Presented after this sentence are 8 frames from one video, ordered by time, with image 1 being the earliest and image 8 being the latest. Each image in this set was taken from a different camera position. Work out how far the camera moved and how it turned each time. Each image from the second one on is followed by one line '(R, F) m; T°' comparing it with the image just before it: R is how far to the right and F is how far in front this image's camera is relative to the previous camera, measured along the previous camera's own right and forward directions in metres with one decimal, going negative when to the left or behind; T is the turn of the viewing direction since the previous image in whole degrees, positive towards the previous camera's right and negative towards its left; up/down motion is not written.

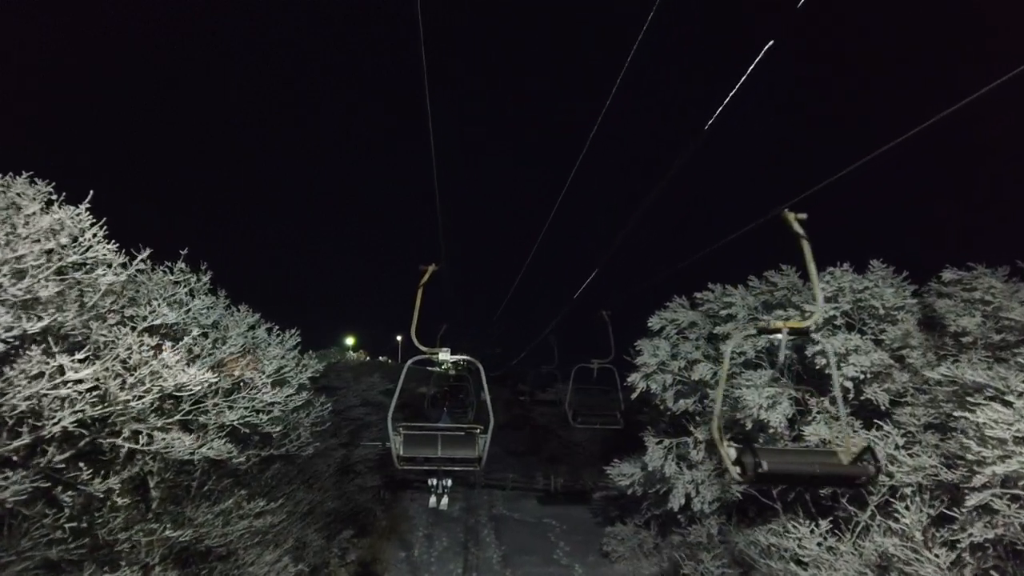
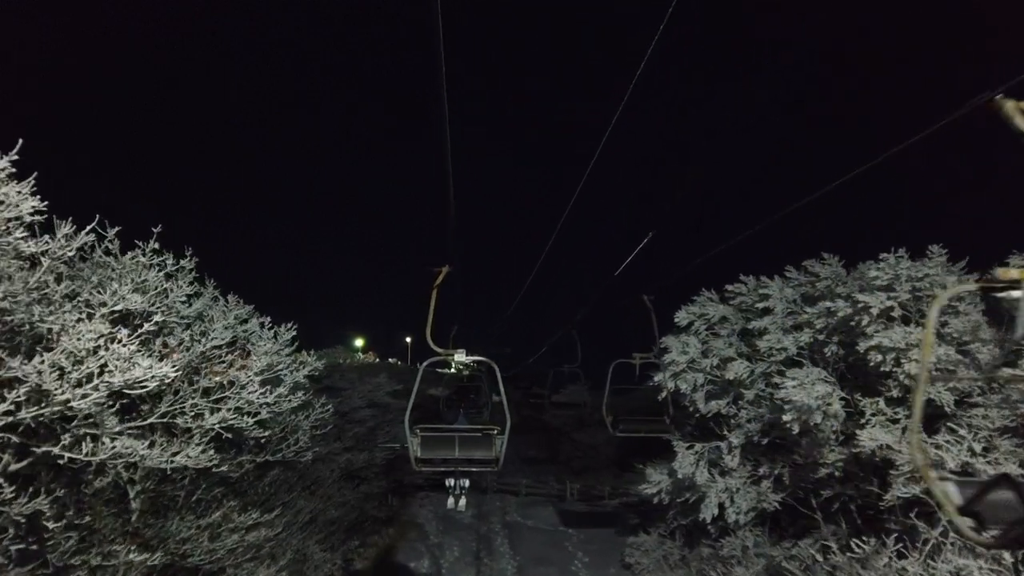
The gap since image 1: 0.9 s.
(-0.1, +1.0) m; -1°
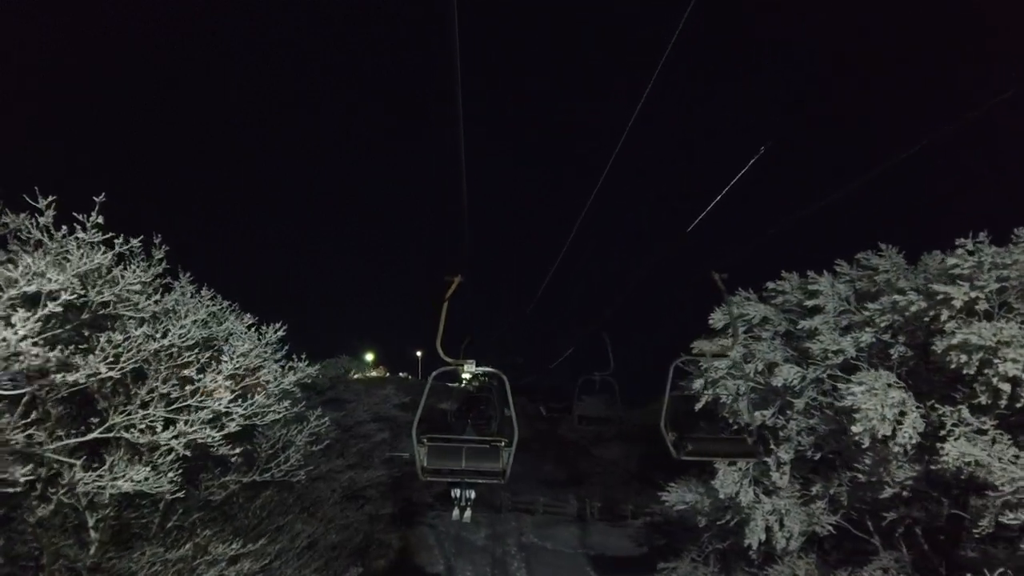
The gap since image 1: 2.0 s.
(-0.1, +1.2) m; -1°
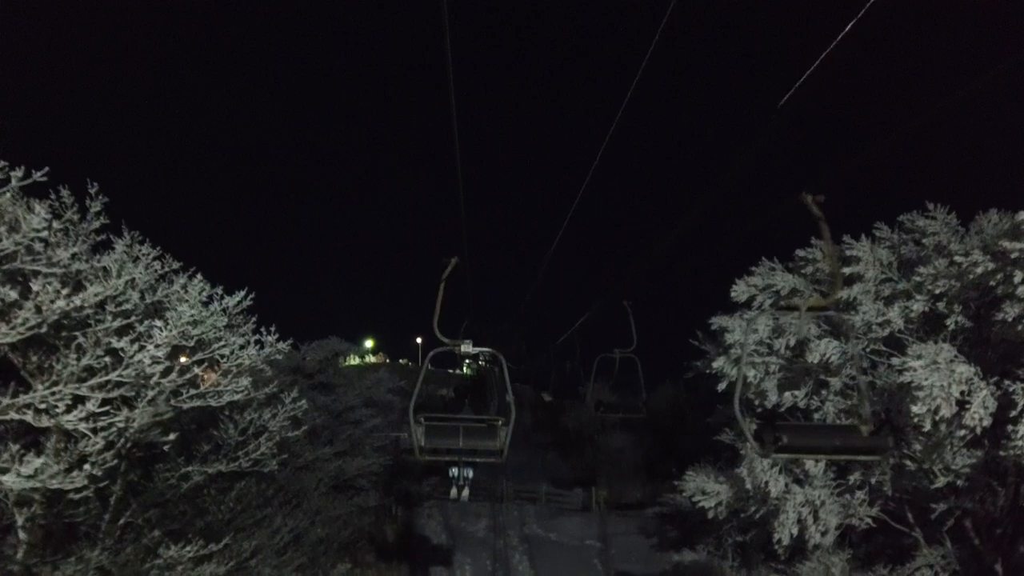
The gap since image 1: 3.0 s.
(0.0, +1.1) m; 0°
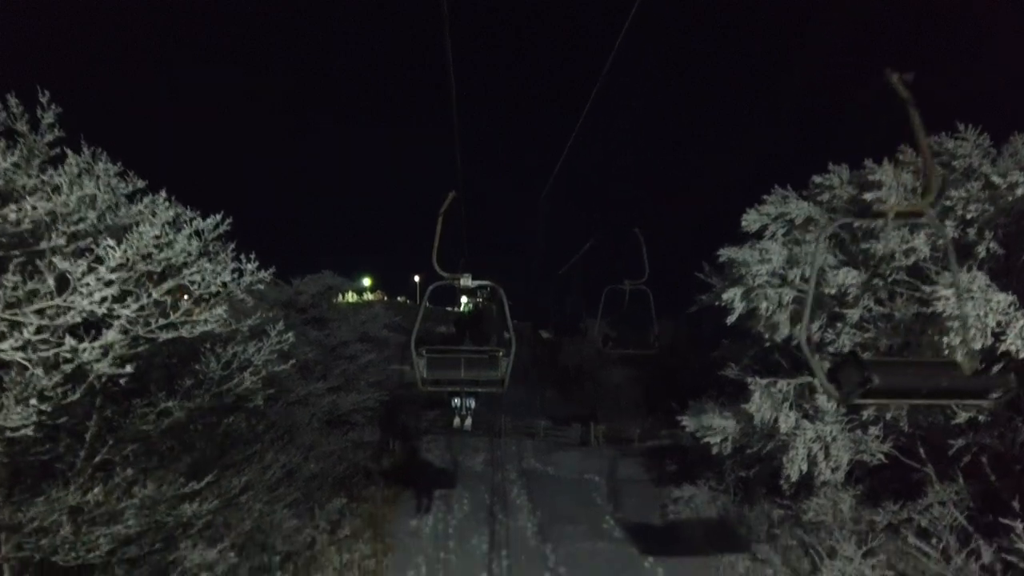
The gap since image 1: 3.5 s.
(0.0, +0.5) m; 0°
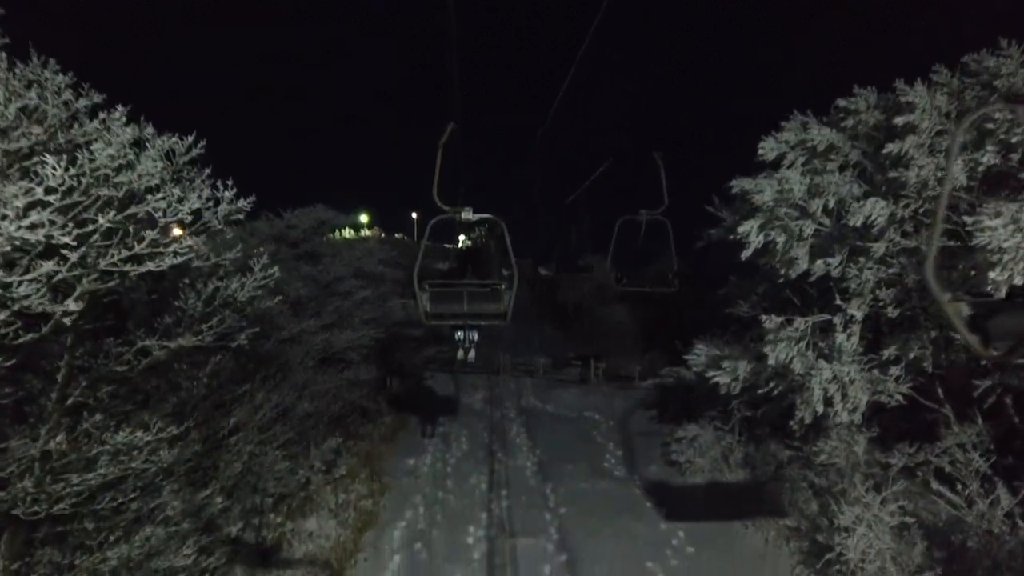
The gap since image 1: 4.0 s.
(0.0, +0.5) m; 0°
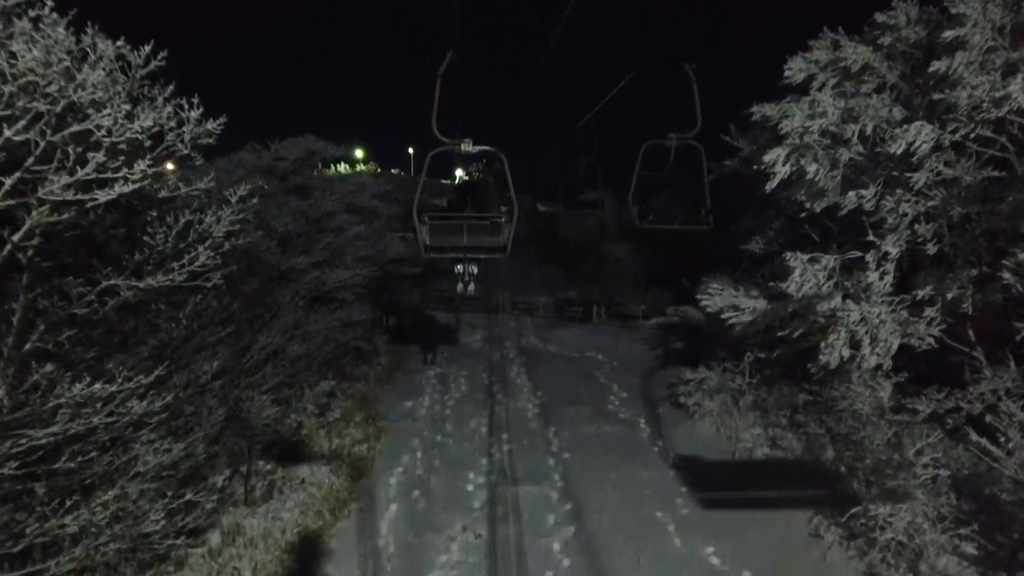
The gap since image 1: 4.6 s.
(-0.1, +0.7) m; 0°
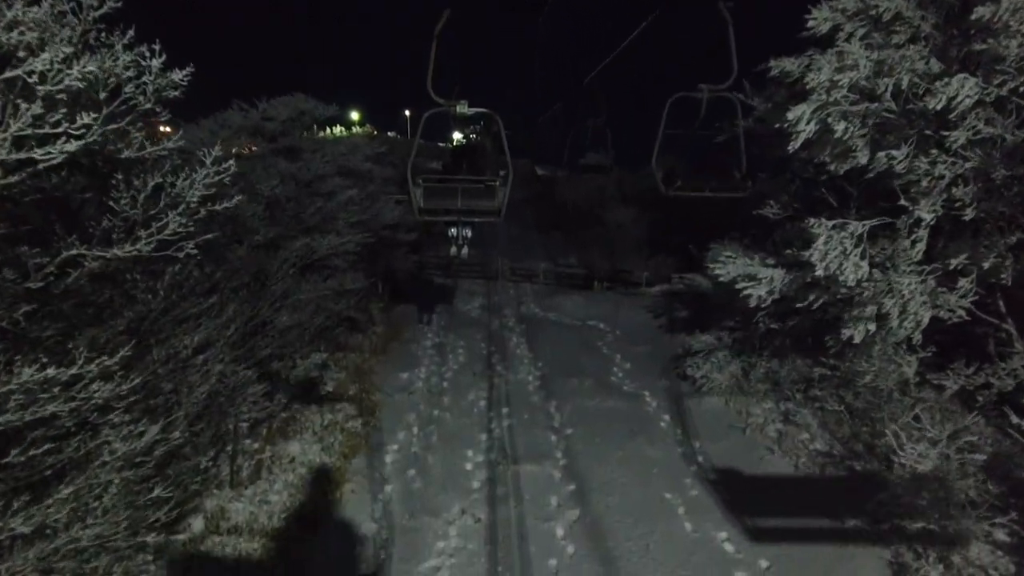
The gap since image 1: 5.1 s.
(0.0, +0.5) m; 0°
